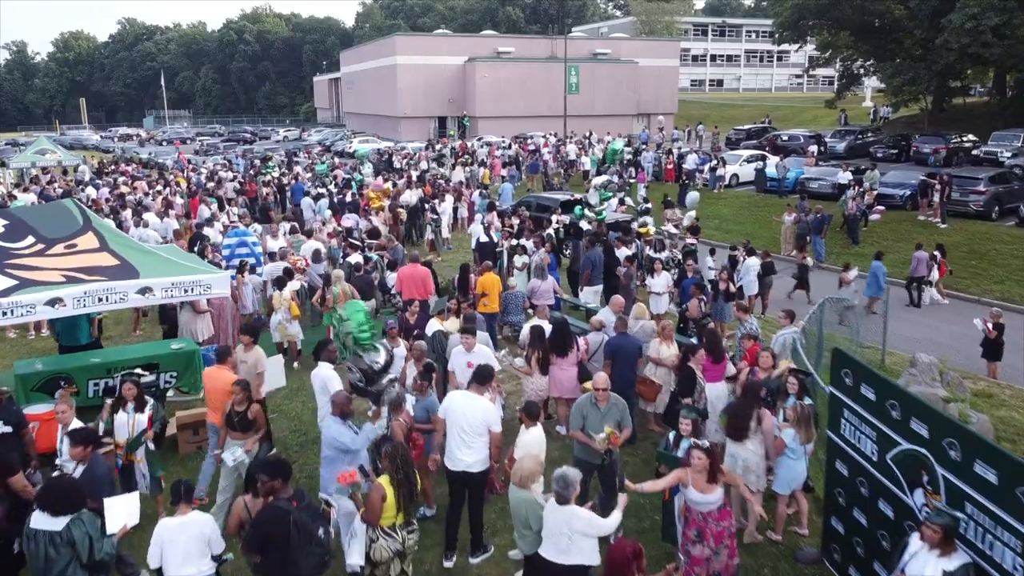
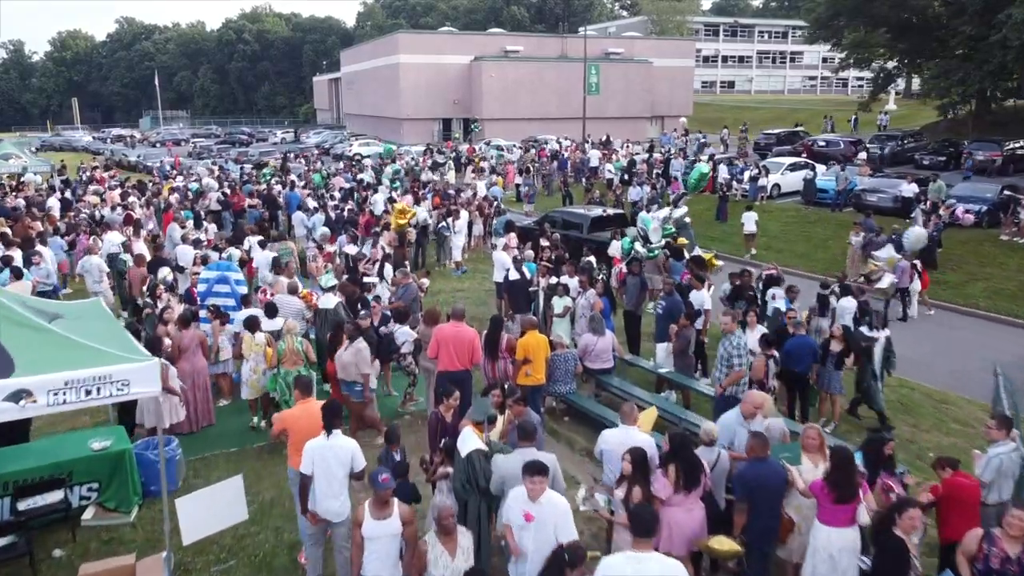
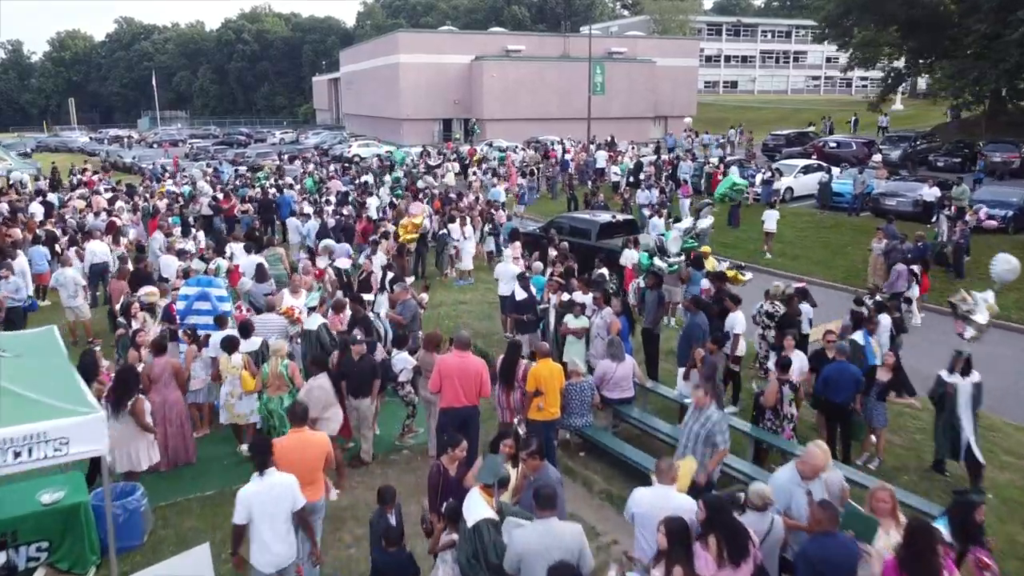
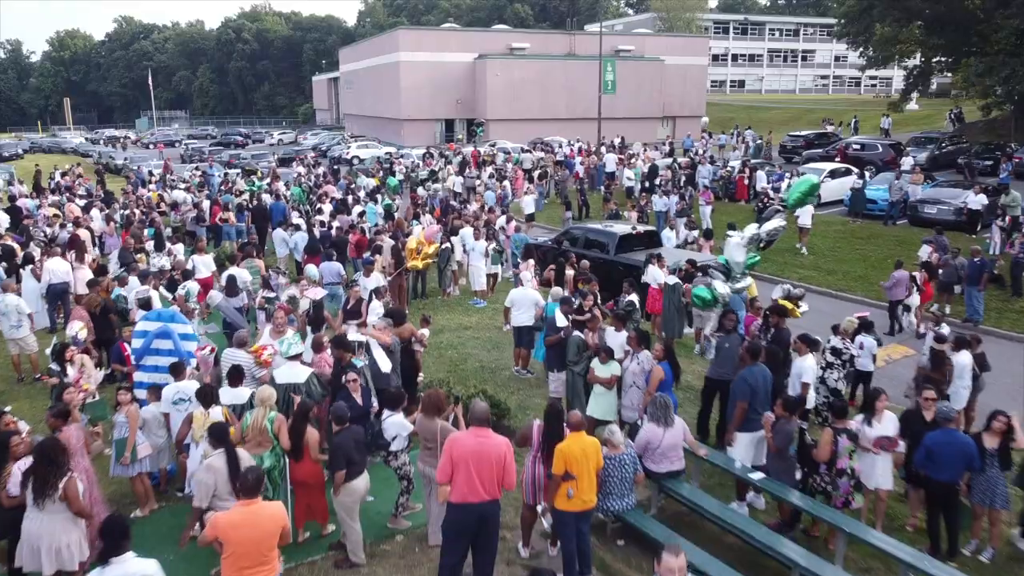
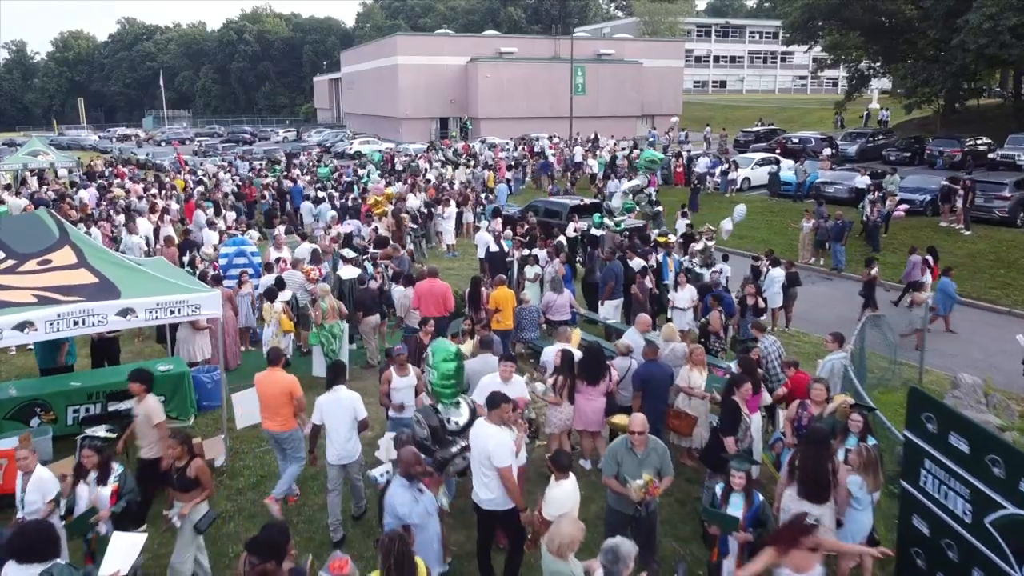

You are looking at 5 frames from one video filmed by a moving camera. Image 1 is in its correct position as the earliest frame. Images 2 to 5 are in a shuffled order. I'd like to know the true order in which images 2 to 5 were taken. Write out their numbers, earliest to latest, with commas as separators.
5, 2, 3, 4
